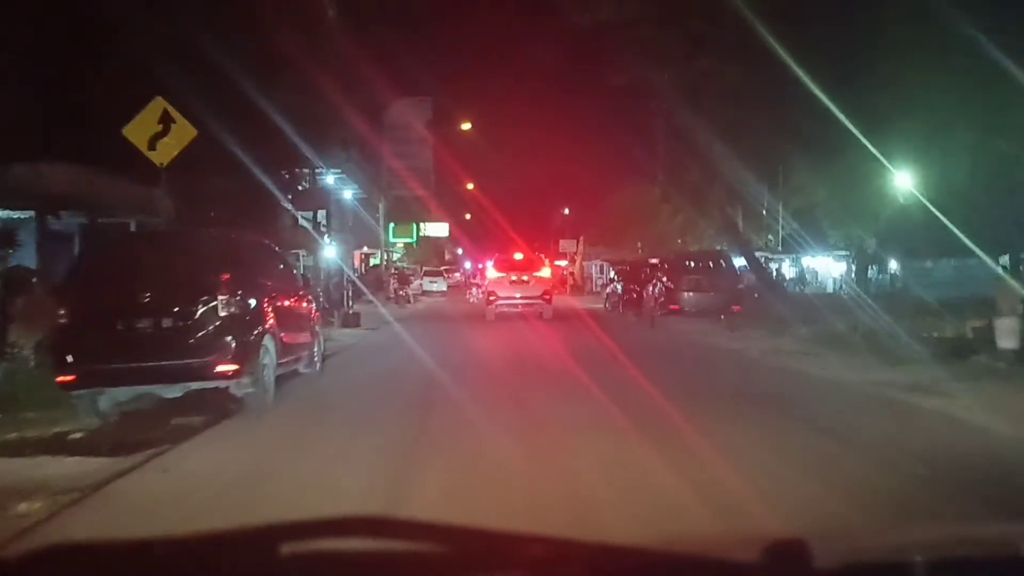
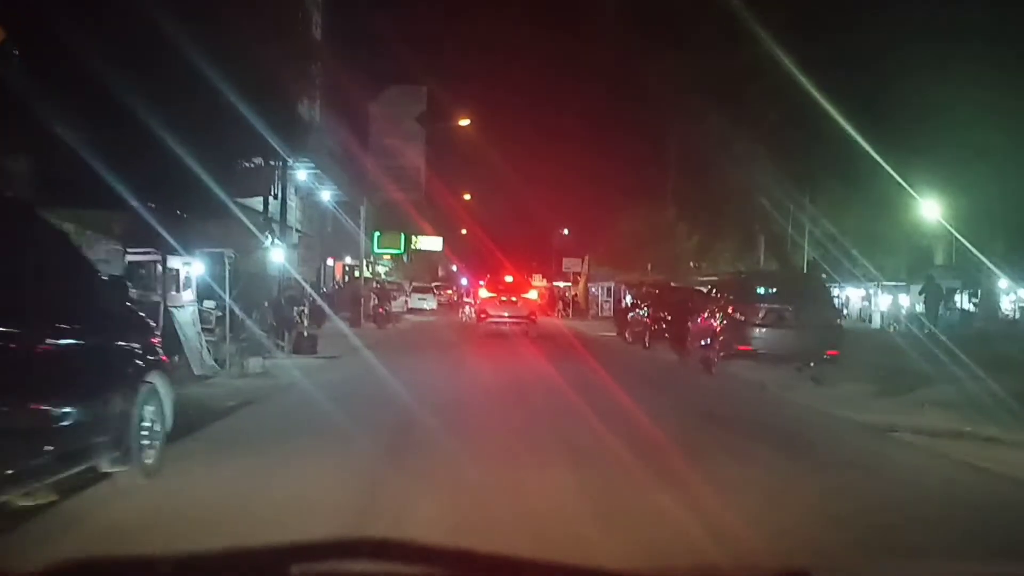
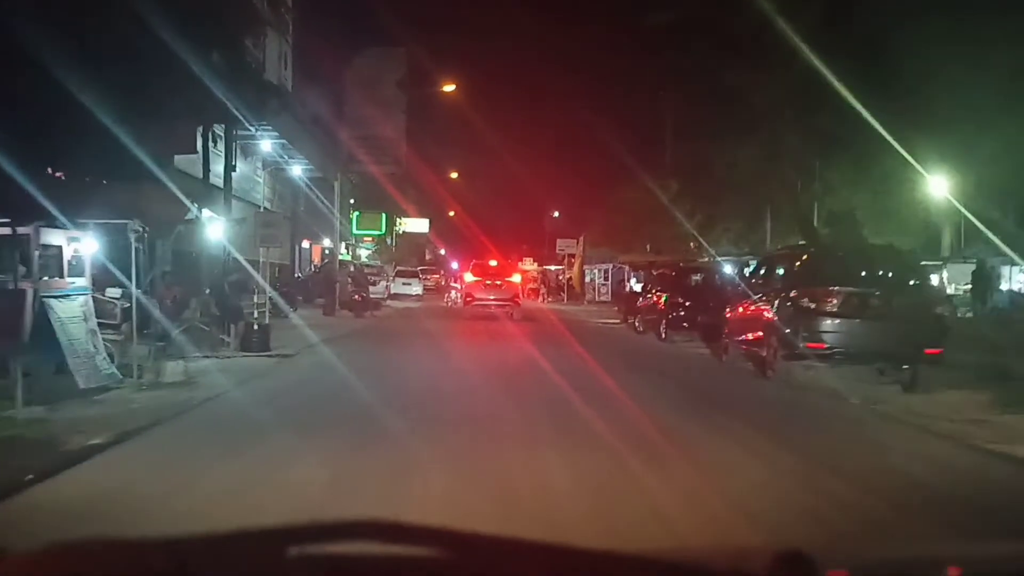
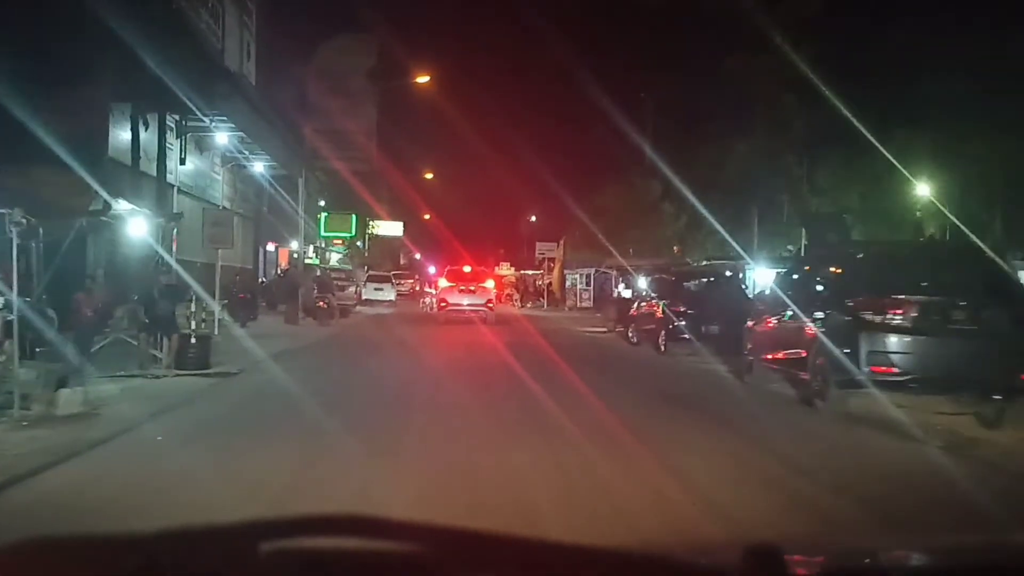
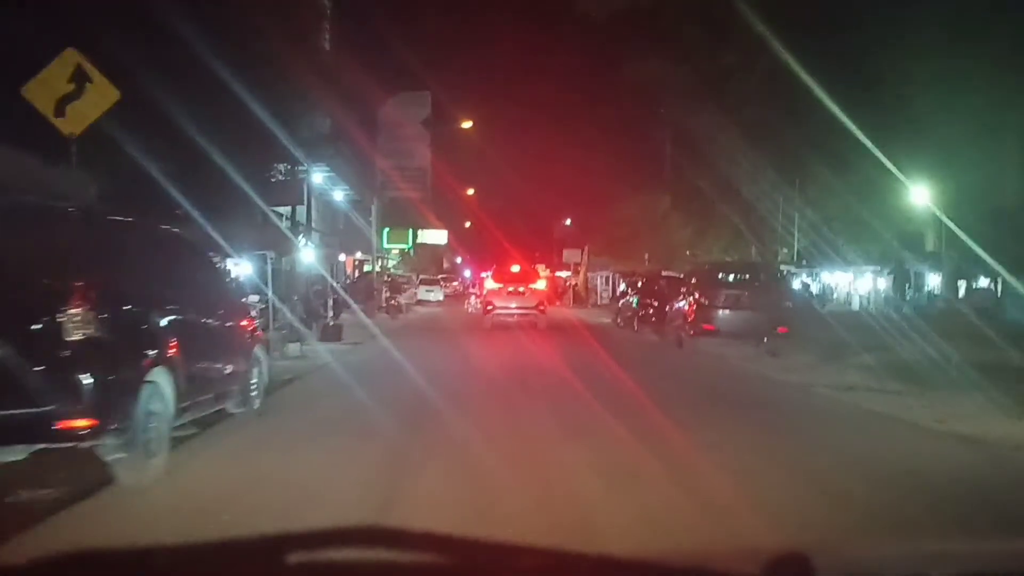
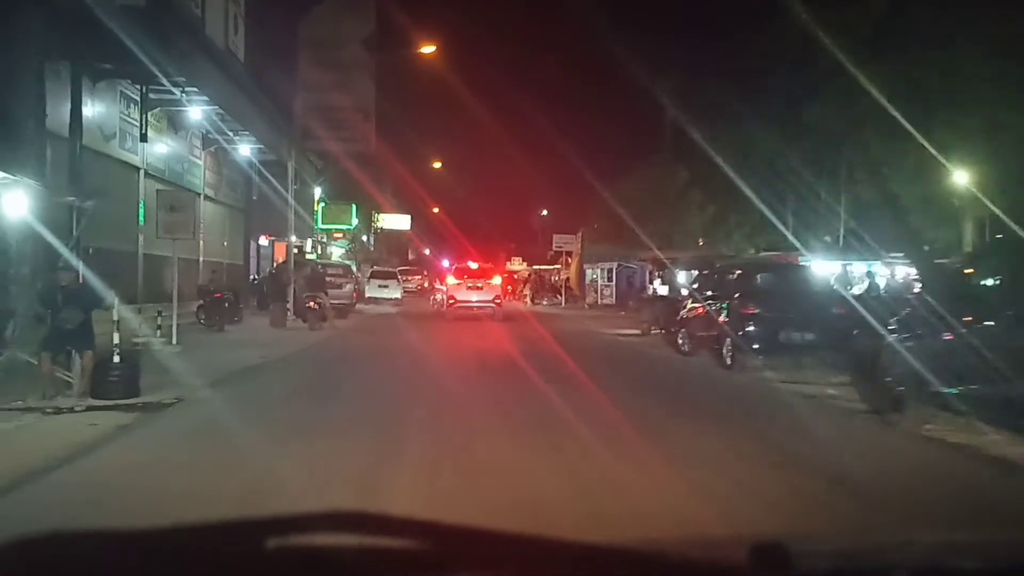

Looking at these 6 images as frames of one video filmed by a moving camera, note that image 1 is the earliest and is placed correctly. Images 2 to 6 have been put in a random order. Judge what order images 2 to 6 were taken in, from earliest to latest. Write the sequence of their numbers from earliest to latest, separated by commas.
5, 2, 3, 4, 6
